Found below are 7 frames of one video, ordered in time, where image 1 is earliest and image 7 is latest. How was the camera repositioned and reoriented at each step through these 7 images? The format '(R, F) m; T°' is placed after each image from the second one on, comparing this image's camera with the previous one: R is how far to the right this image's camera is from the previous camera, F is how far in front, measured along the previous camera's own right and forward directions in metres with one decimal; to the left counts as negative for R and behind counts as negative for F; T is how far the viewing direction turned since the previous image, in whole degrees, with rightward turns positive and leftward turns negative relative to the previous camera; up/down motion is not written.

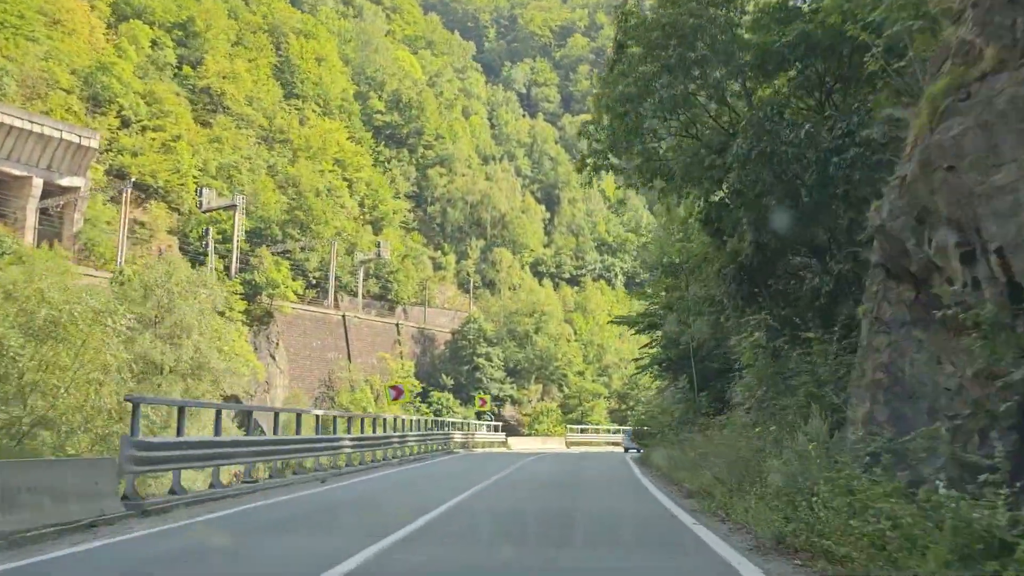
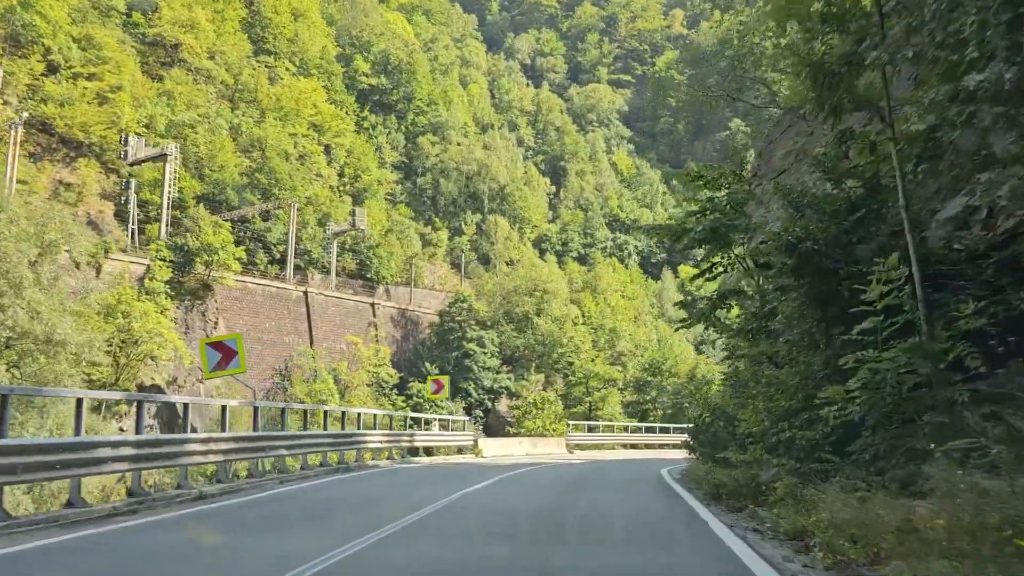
(+0.9, +10.5) m; -1°
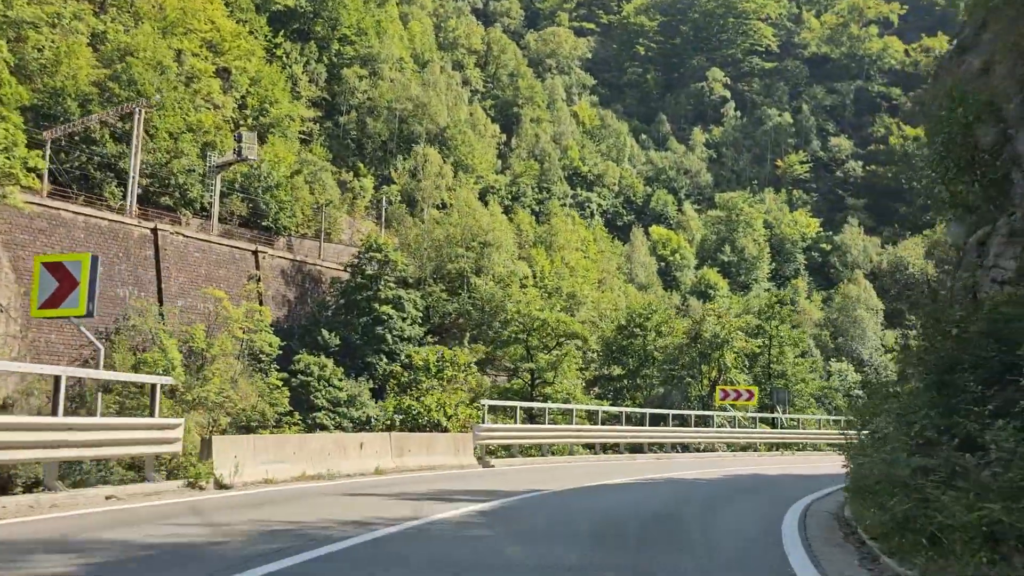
(+1.5, +13.4) m; +3°
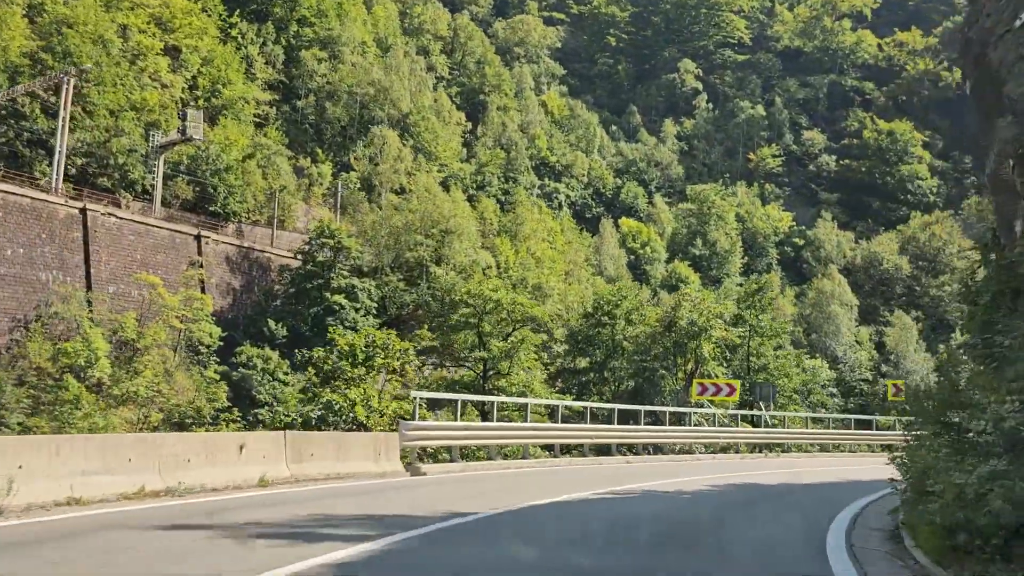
(+0.4, +2.5) m; +2°
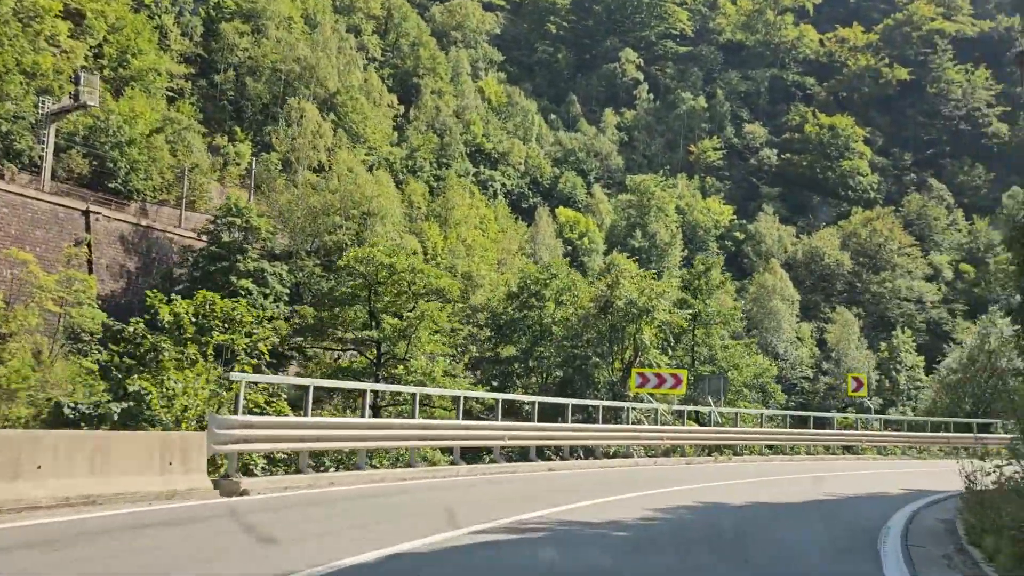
(+0.6, +3.1) m; +4°
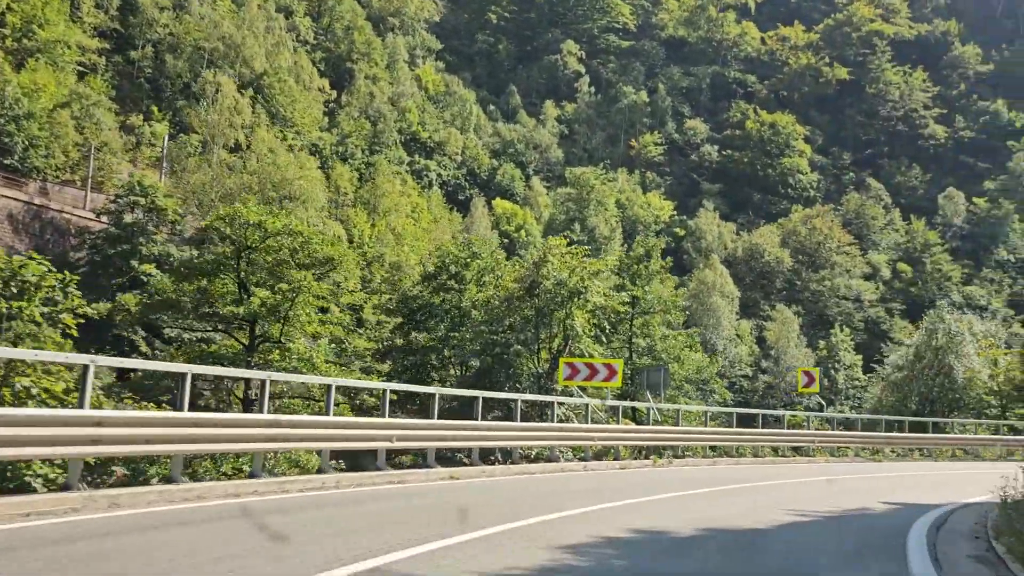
(+0.5, +2.3) m; +4°
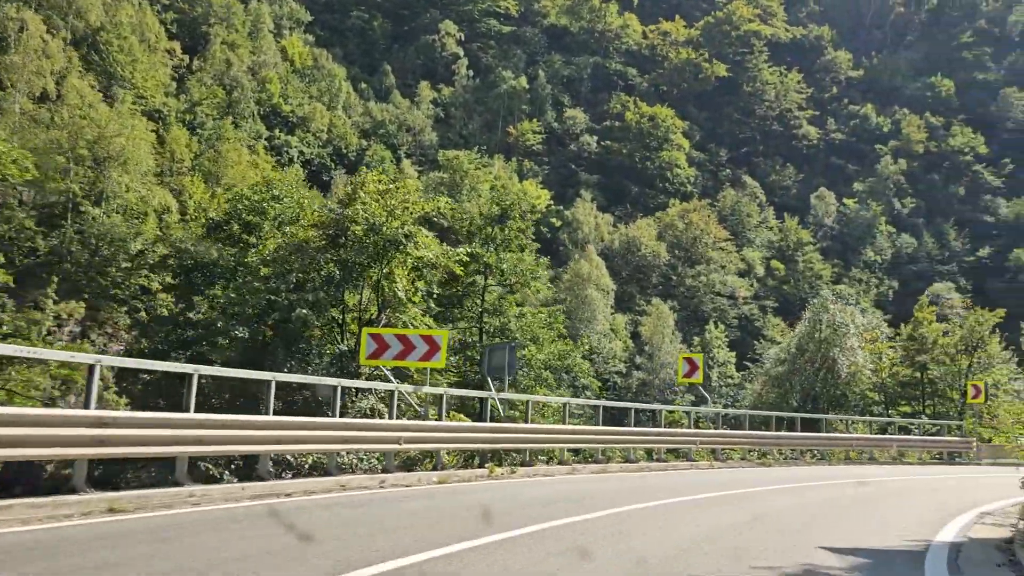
(+1.1, +3.6) m; +8°
